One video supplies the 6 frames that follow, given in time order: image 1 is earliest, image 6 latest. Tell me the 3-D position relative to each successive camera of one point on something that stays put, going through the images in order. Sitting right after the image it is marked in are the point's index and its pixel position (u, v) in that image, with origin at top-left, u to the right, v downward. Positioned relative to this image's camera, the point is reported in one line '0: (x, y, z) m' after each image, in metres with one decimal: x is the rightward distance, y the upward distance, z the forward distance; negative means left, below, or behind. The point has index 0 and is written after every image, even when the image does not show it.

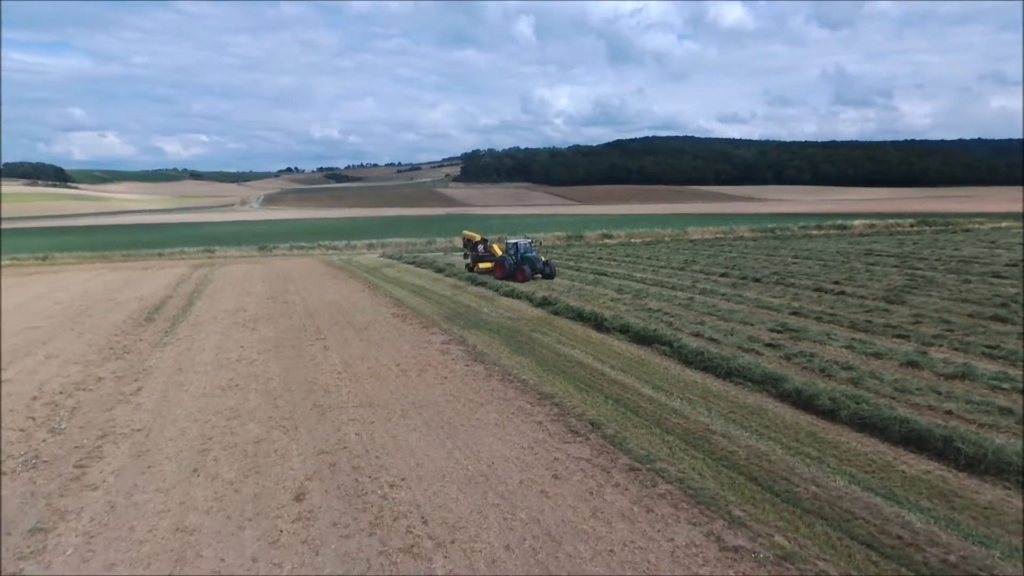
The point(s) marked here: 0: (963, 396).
0: (+6.3, -1.5, +8.8) m
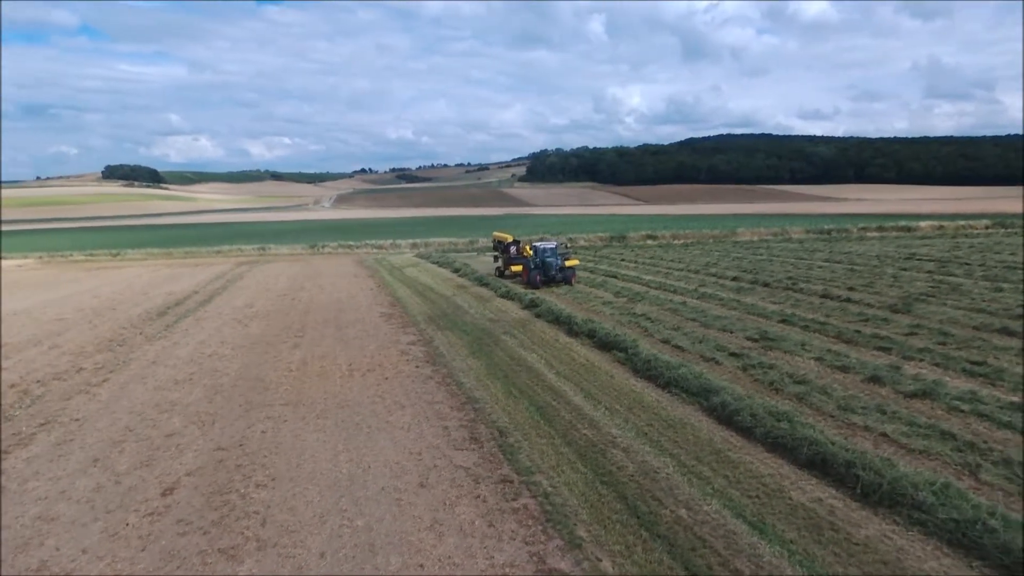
0: (+5.1, -1.7, +8.0) m
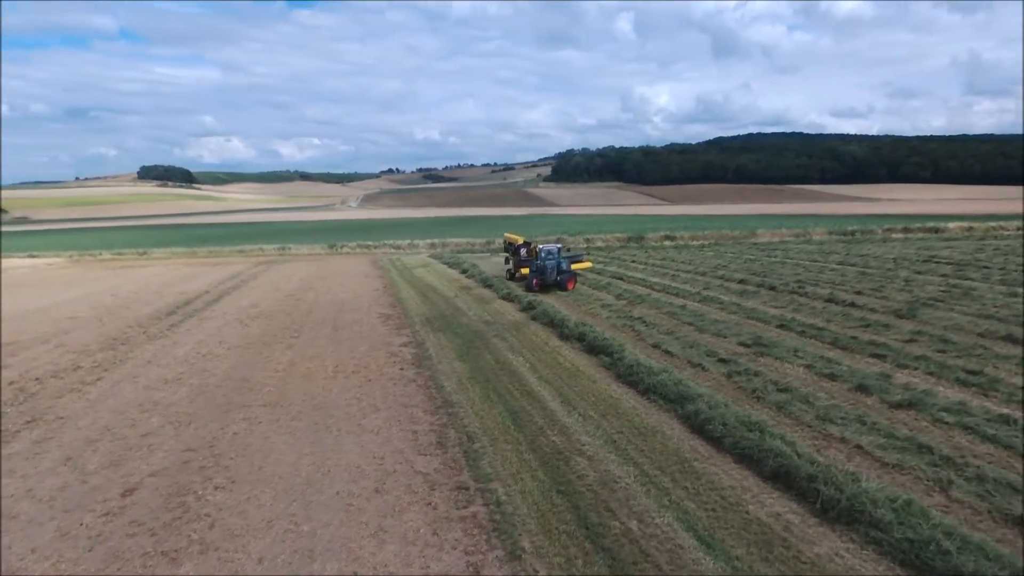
0: (+4.6, -1.7, +7.7) m
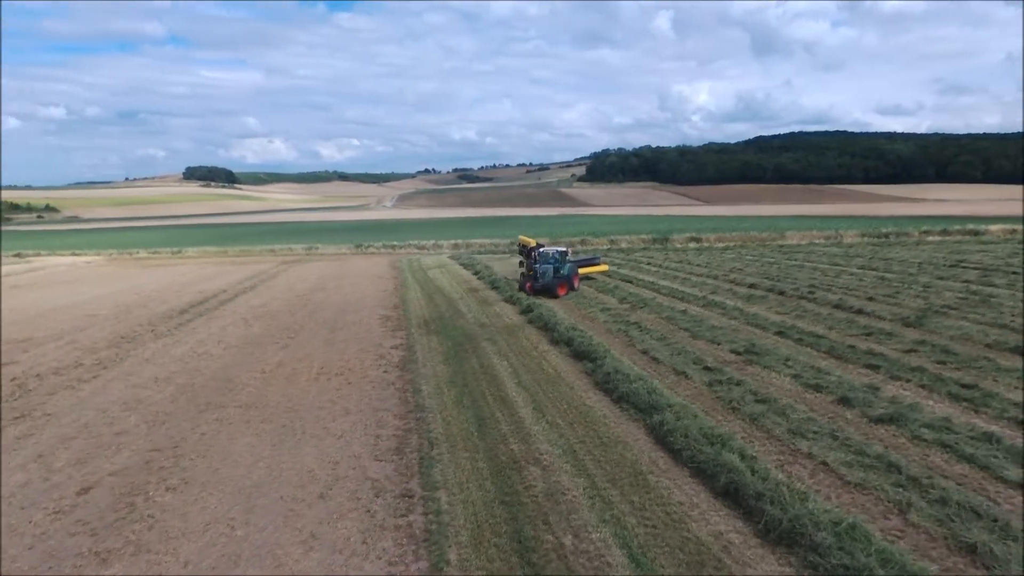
0: (+4.1, -1.8, +7.4) m
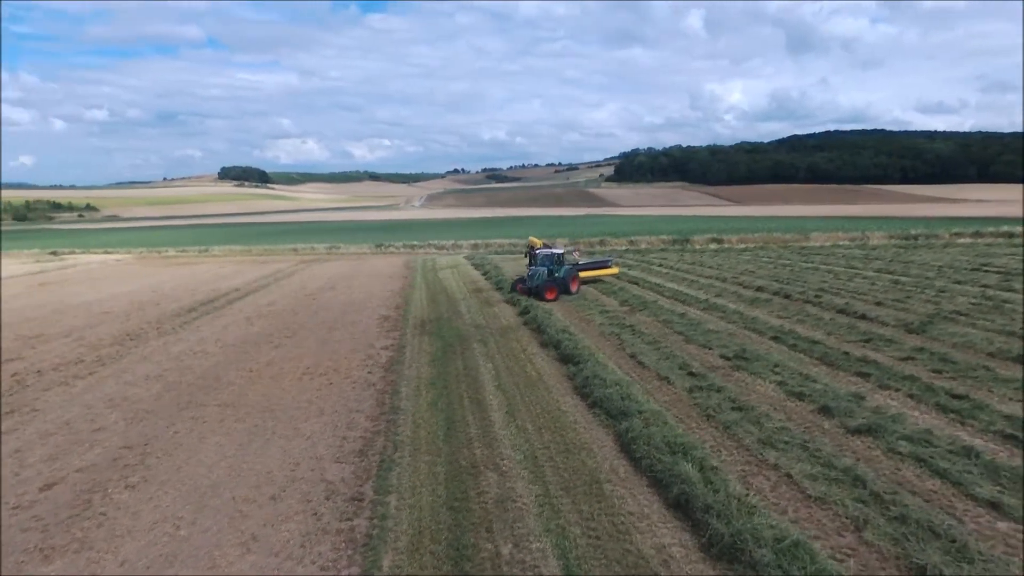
0: (+3.6, -1.9, +7.1) m
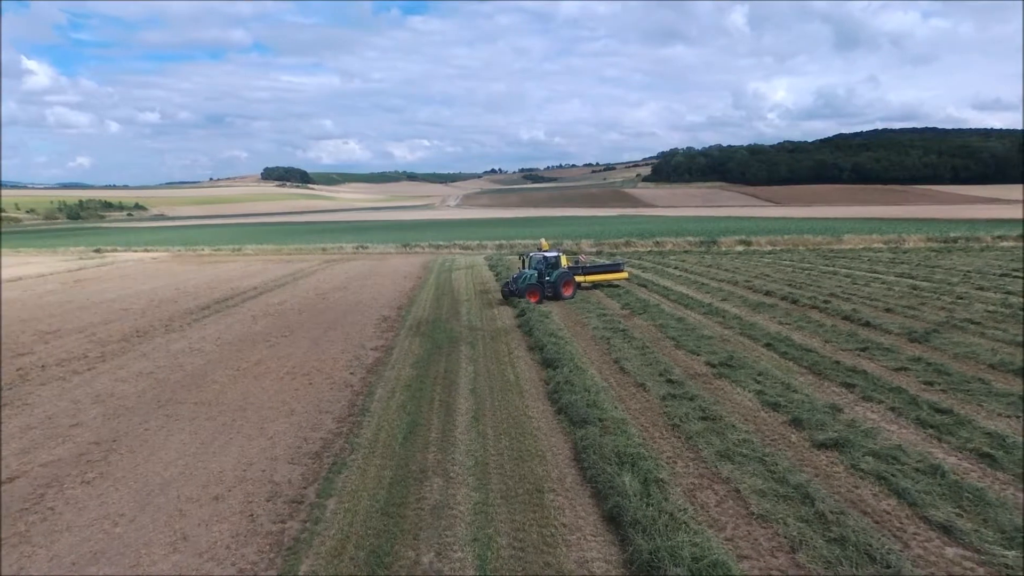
0: (+3.0, -2.0, +6.8) m
